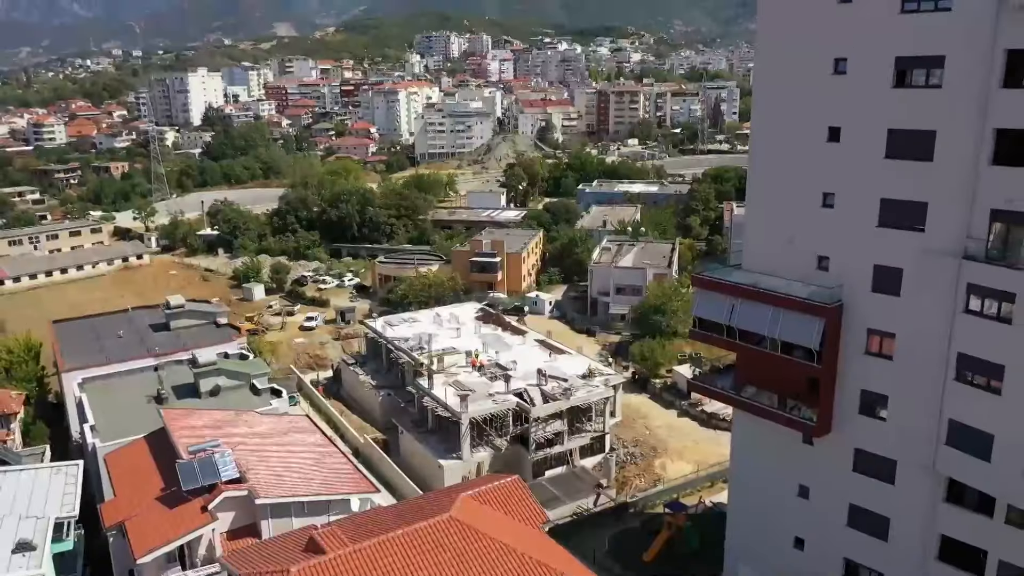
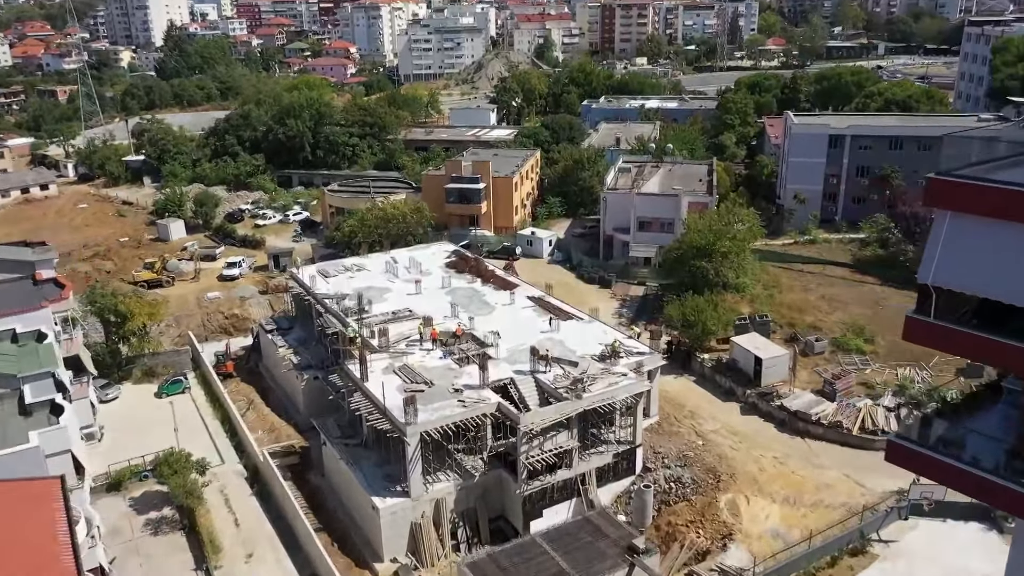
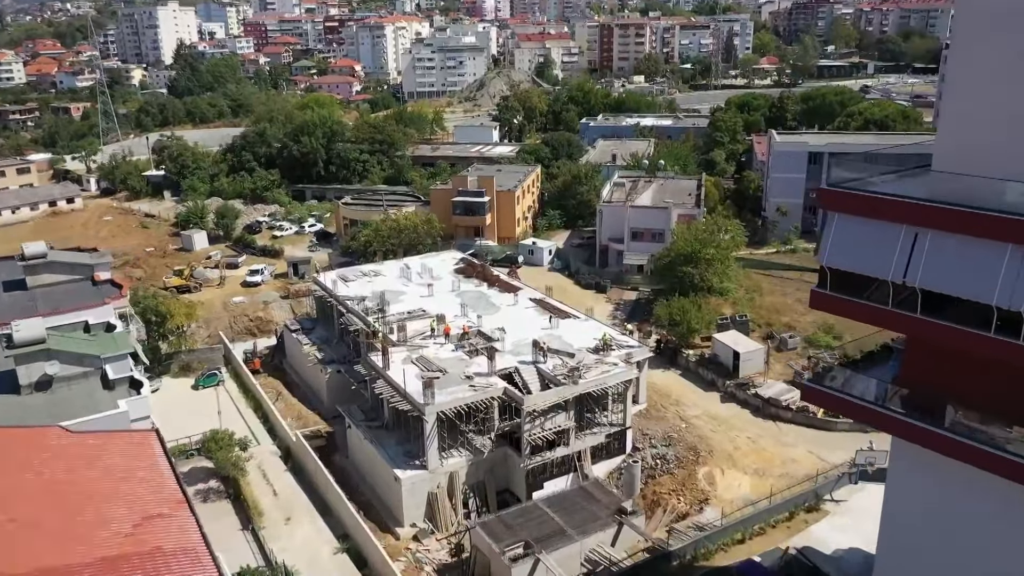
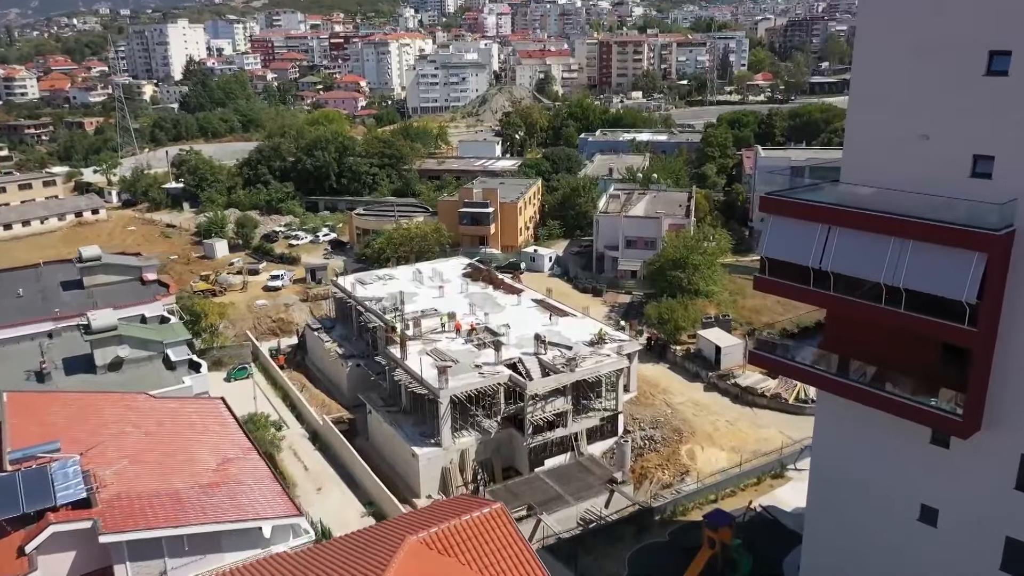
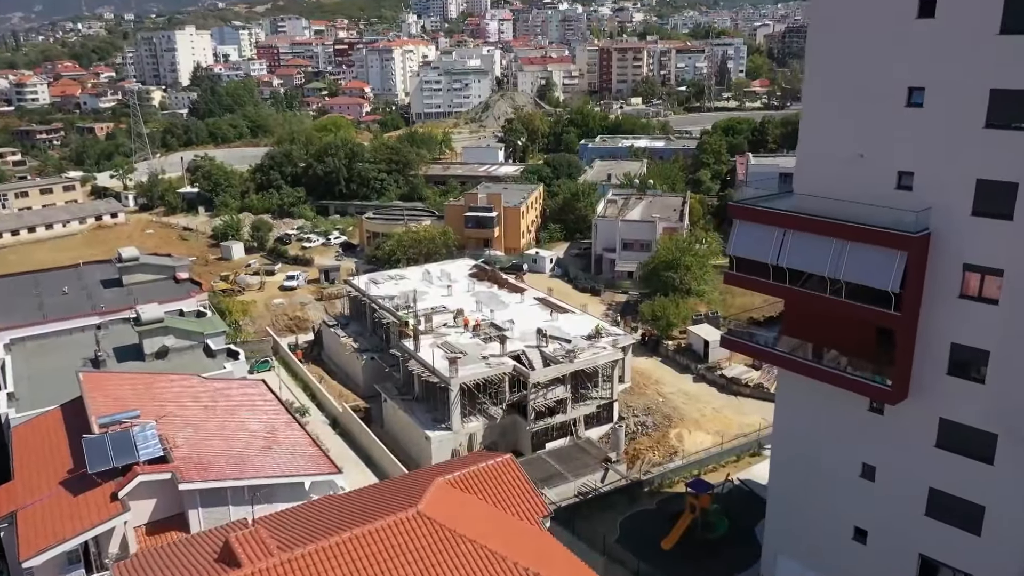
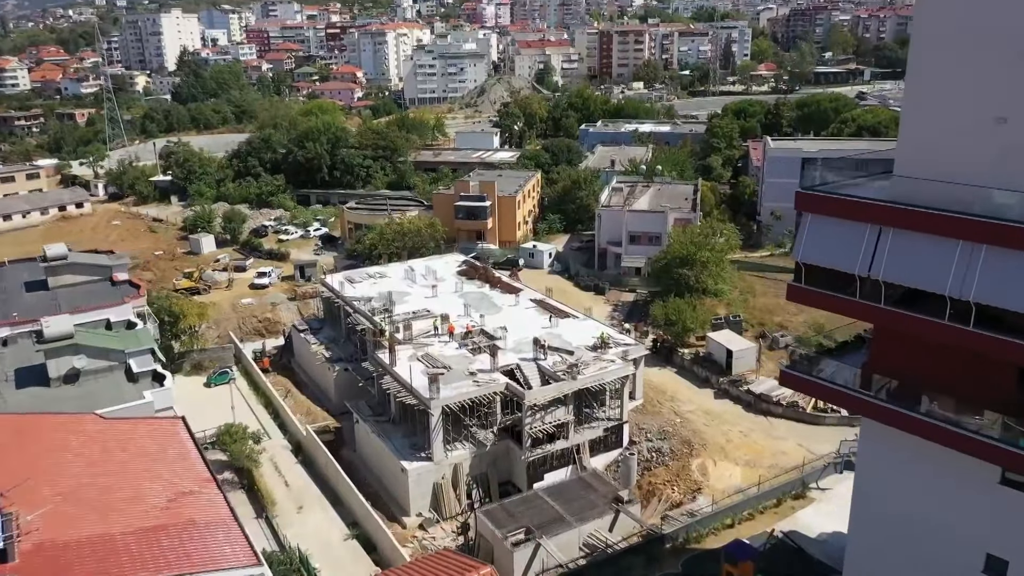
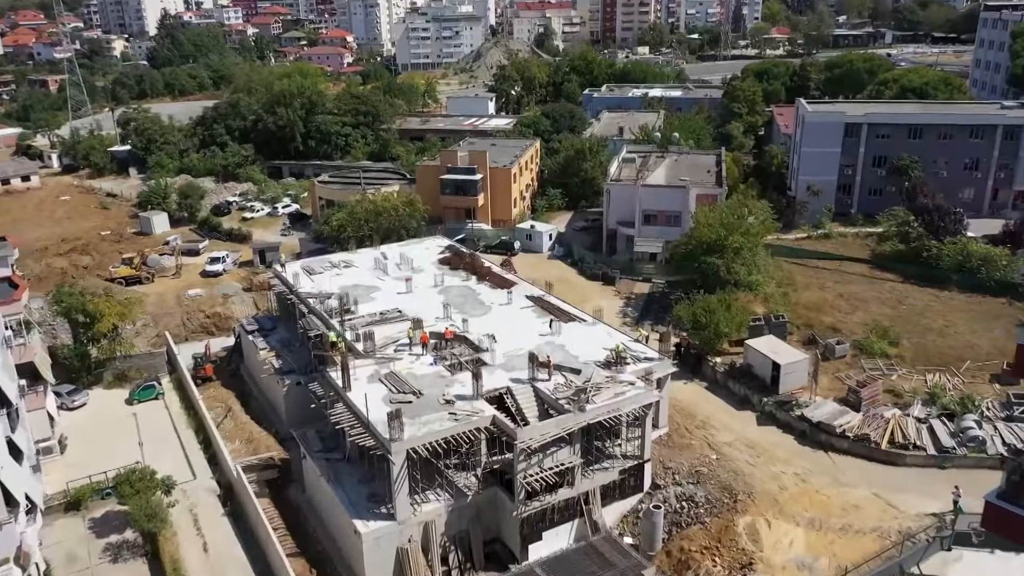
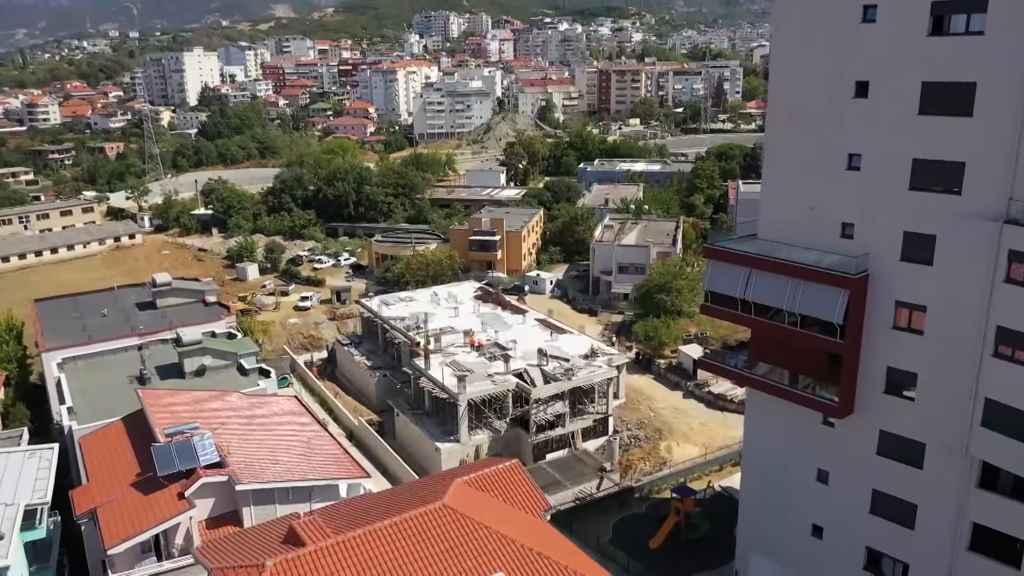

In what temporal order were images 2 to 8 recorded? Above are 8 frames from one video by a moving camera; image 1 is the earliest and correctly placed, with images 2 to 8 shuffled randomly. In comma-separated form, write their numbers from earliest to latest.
8, 5, 4, 6, 3, 2, 7
